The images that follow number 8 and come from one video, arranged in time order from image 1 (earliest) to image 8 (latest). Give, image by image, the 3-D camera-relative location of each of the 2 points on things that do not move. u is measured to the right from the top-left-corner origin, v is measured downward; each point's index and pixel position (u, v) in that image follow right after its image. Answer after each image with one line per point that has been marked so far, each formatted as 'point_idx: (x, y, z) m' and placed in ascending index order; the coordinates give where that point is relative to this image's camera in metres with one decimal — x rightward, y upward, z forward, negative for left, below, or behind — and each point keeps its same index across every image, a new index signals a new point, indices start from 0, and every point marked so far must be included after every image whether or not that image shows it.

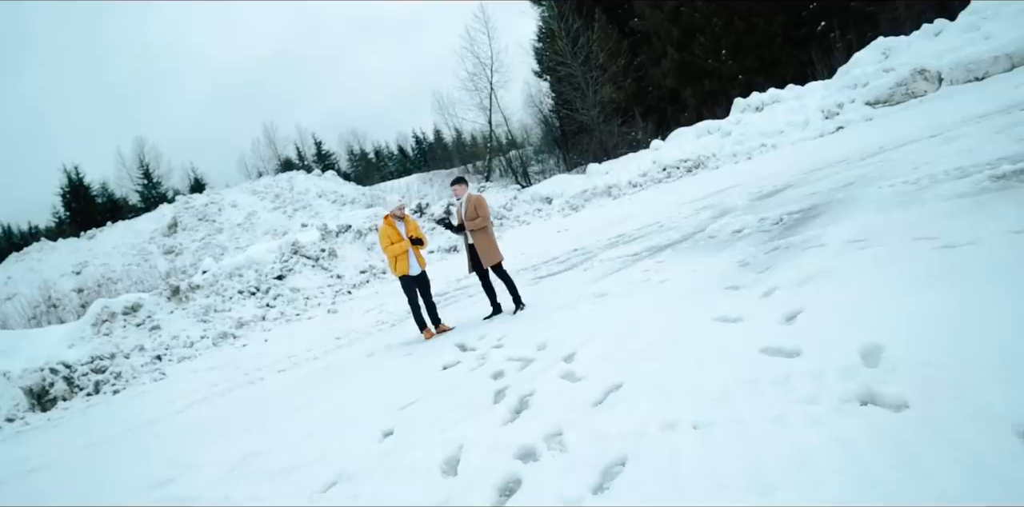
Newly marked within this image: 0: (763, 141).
0: (+5.7, +2.6, +18.8) m
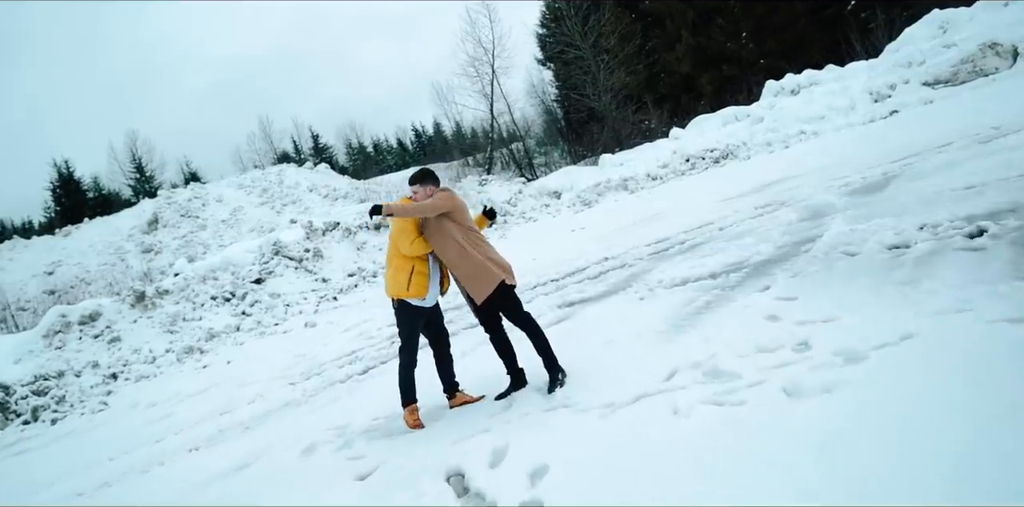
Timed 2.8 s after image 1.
0: (+5.8, +2.5, +16.4) m
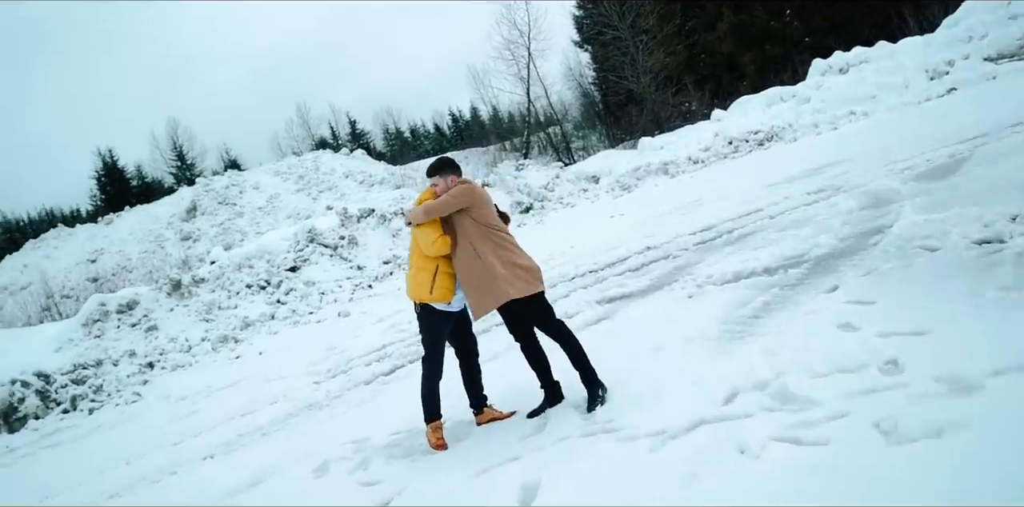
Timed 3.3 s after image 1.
0: (+6.5, +2.8, +15.7) m
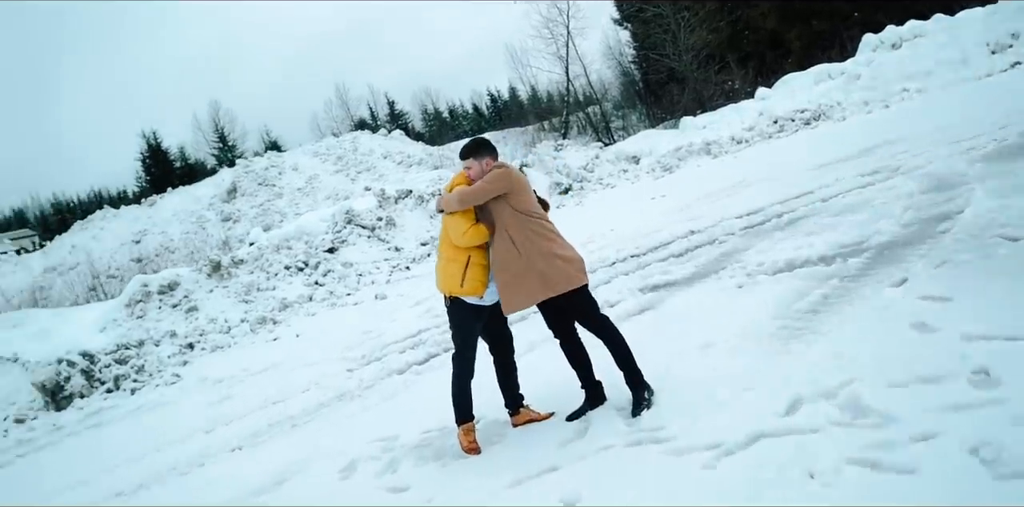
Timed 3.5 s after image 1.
0: (+7.2, +3.1, +15.1) m
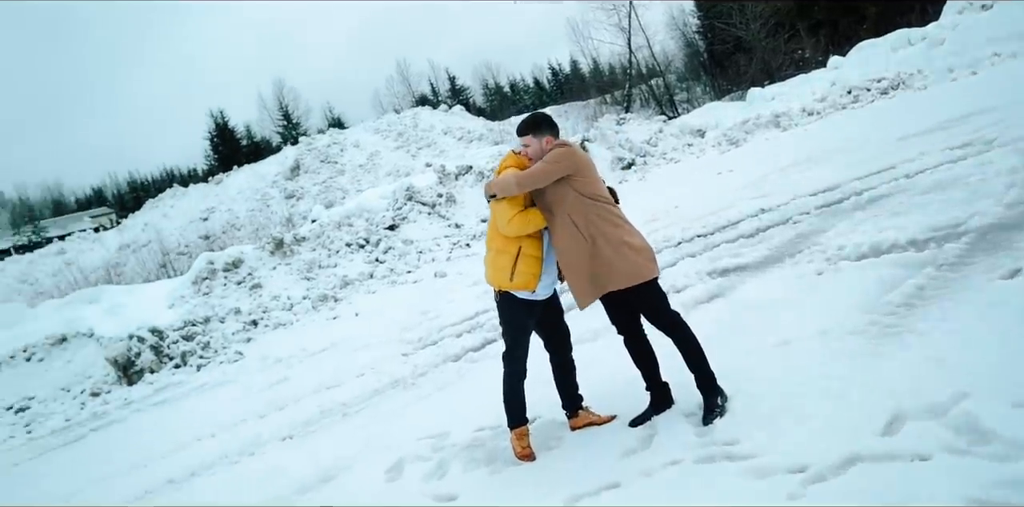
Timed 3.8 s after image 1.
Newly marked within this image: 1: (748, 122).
0: (+8.3, +3.5, +14.1) m
1: (+4.4, +2.4, +15.2) m
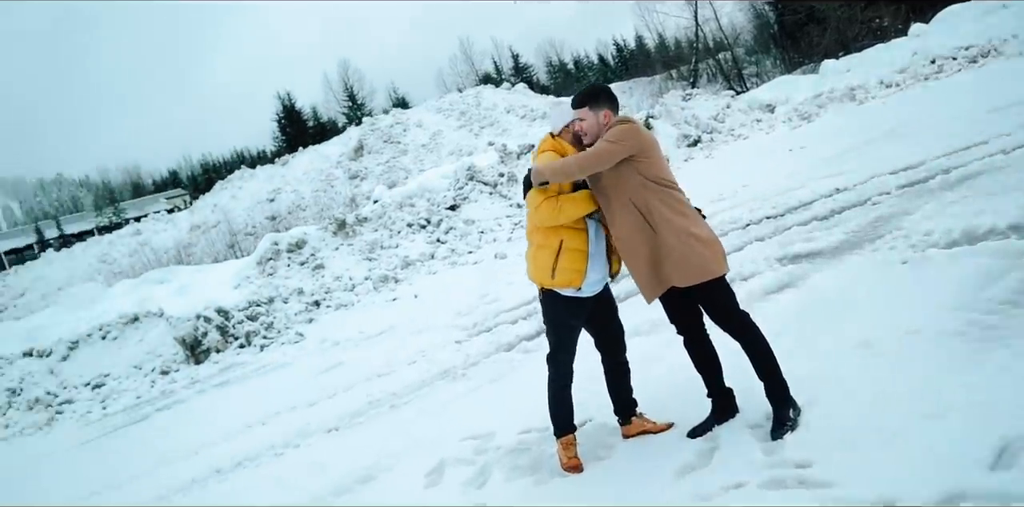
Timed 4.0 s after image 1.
0: (+9.3, +3.8, +13.1) m
1: (+5.4, +2.8, +14.5) m
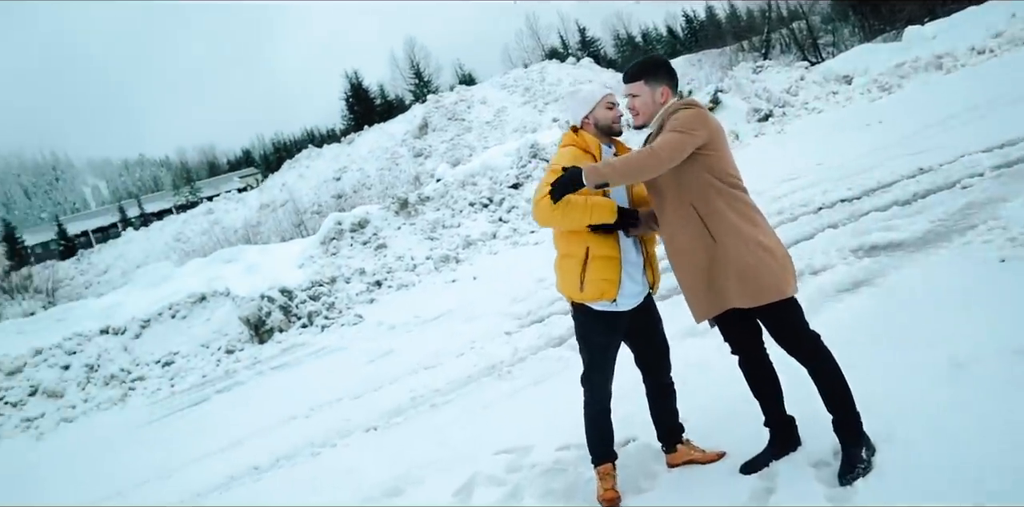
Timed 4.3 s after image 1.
0: (+10.2, +4.1, +11.9) m
1: (+6.5, +3.1, +13.6) m
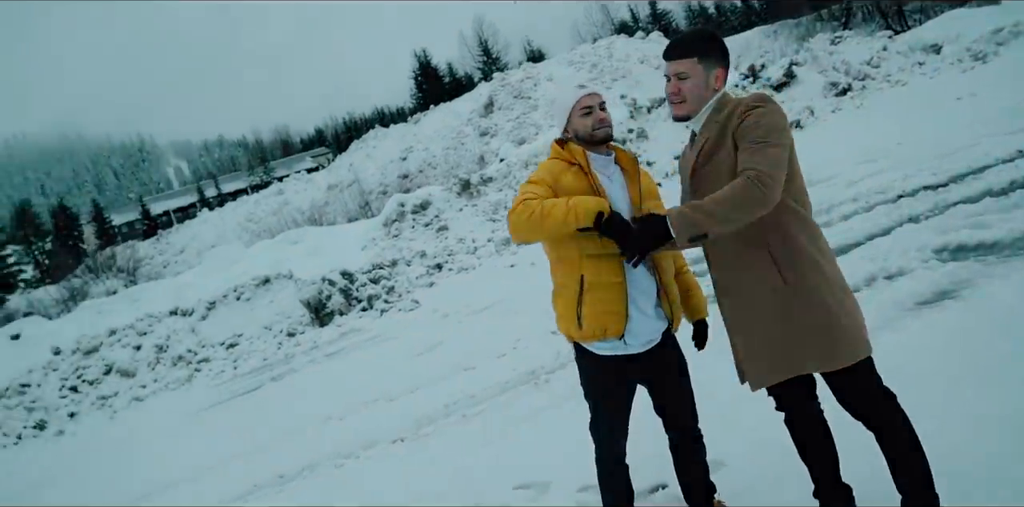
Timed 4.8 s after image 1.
0: (+10.9, +4.3, +10.5) m
1: (+7.4, +3.4, +12.5) m
